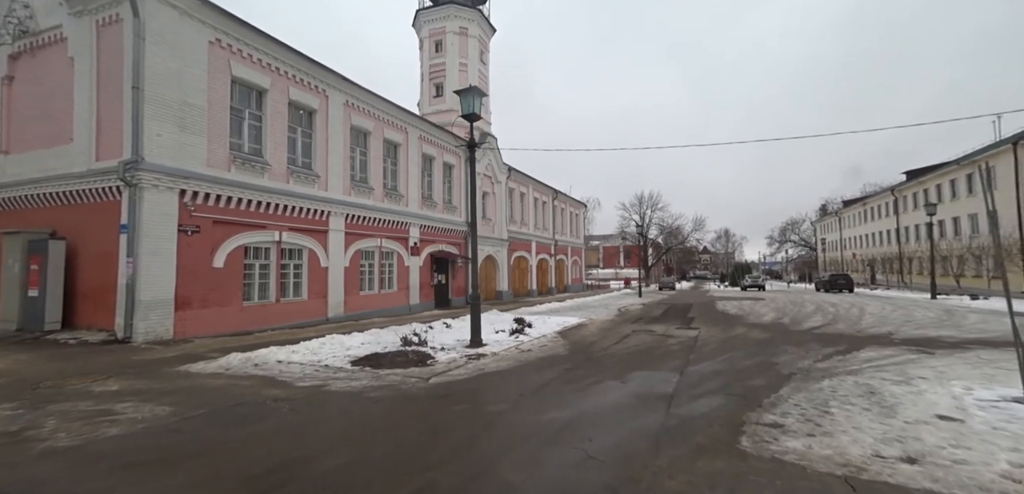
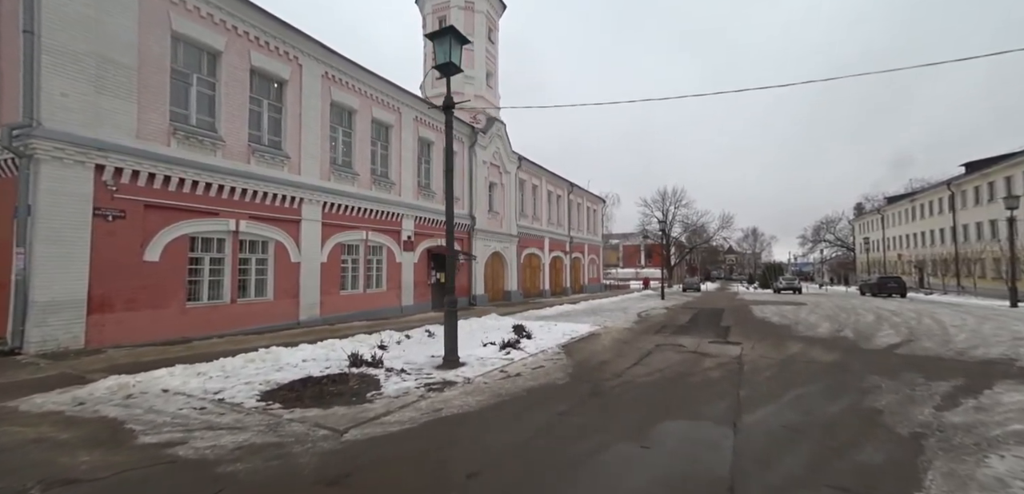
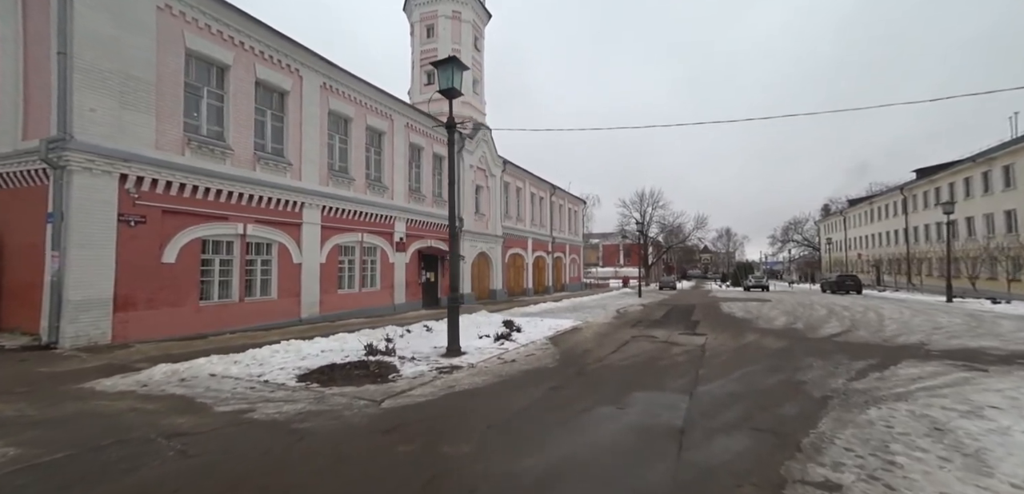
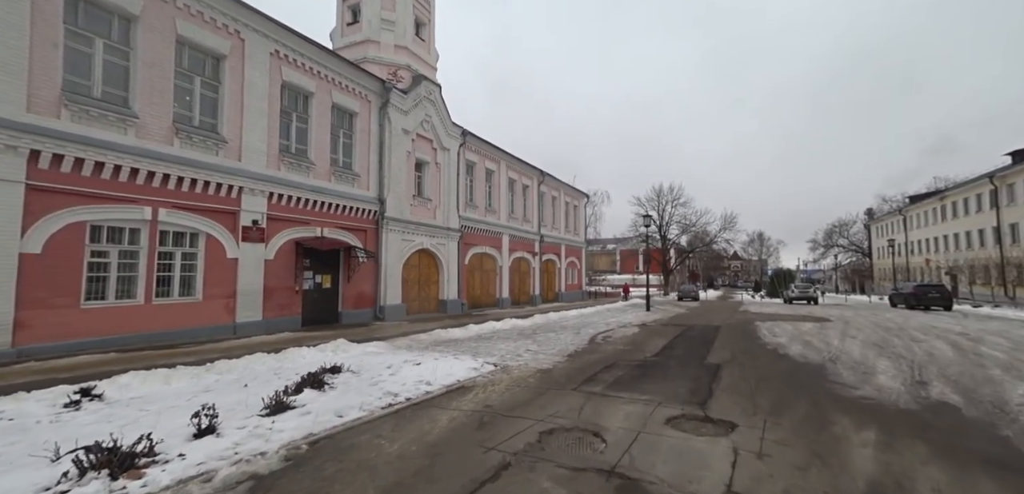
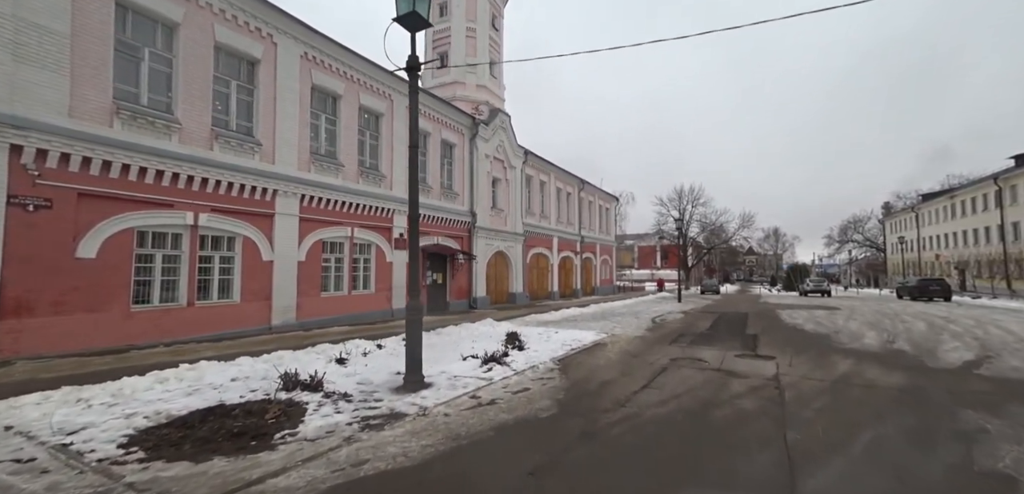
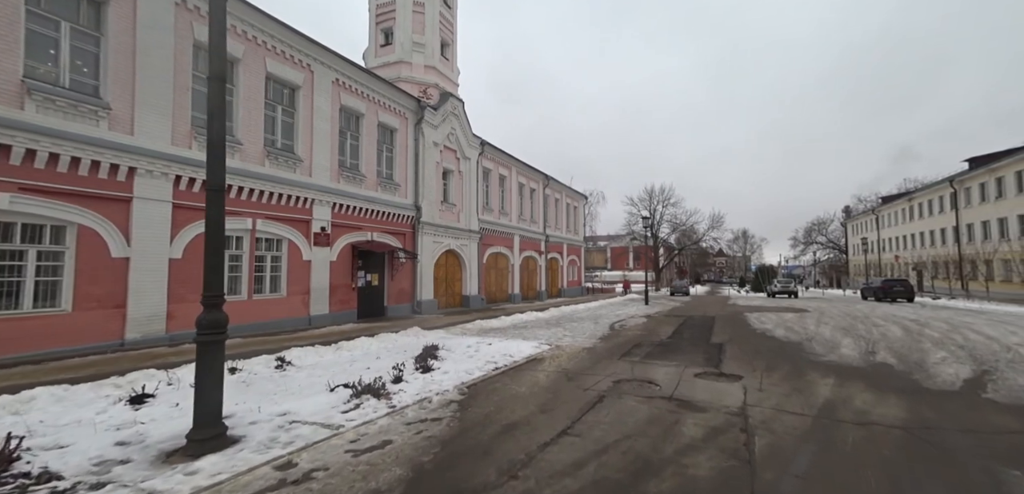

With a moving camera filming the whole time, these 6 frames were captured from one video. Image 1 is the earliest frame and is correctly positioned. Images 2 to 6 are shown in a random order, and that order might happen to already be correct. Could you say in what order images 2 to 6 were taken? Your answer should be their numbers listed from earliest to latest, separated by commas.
3, 2, 5, 6, 4
